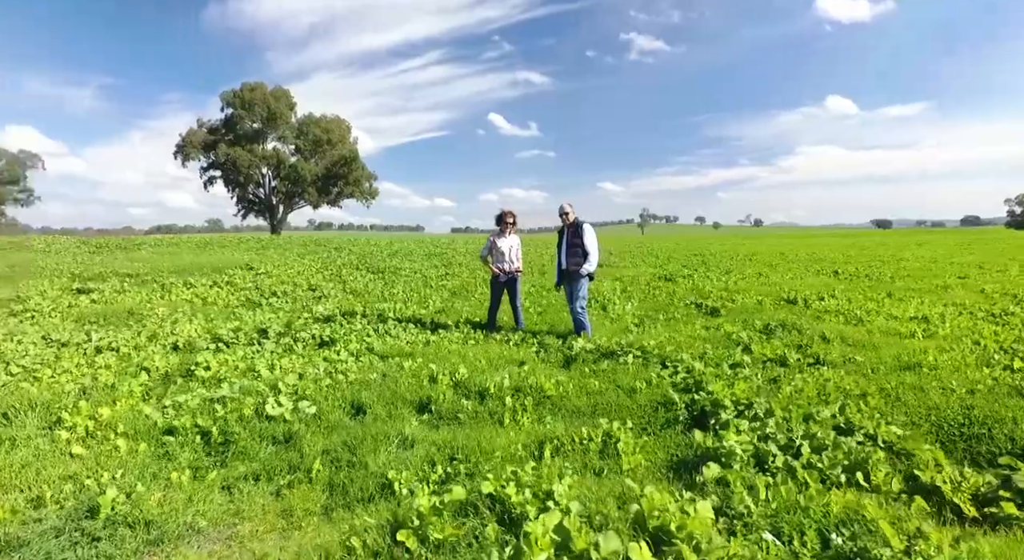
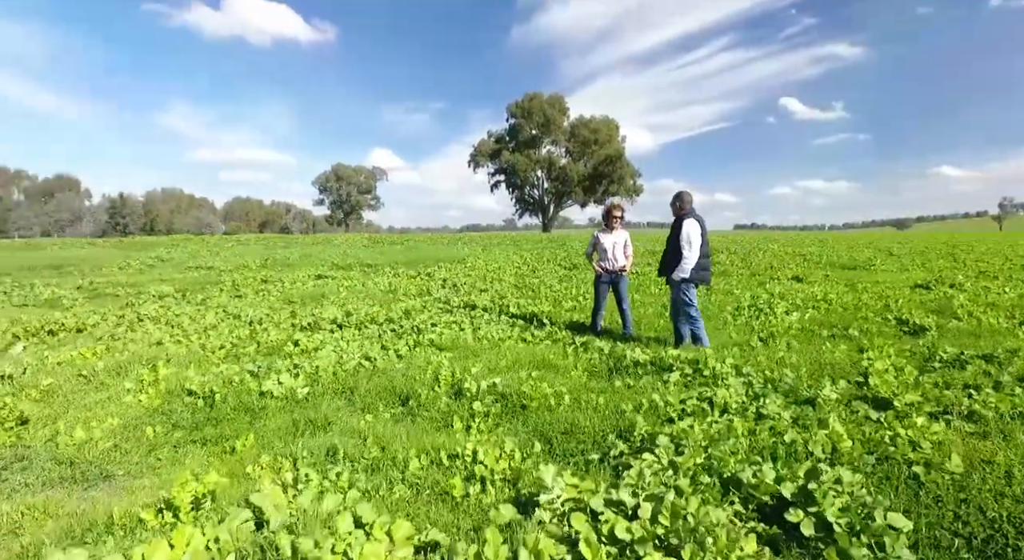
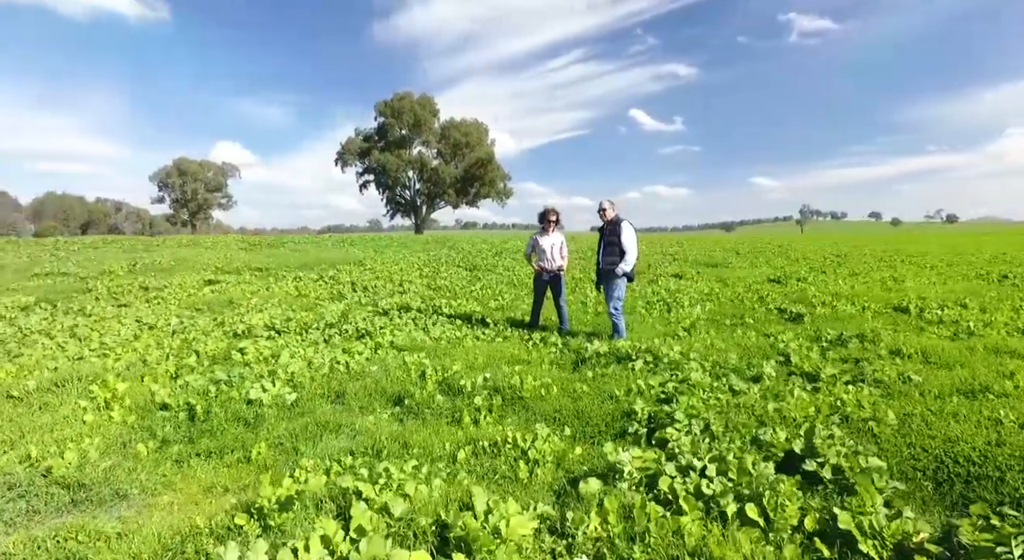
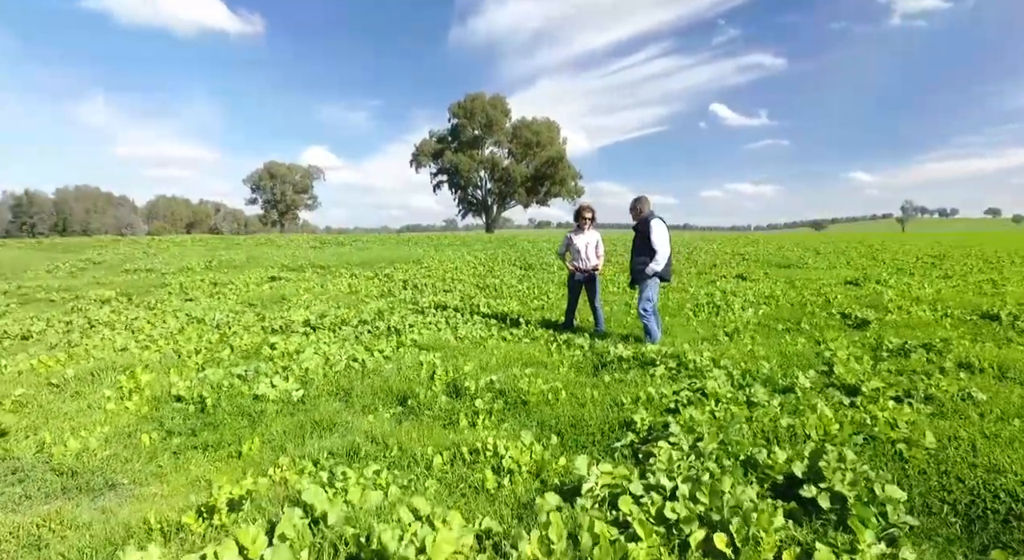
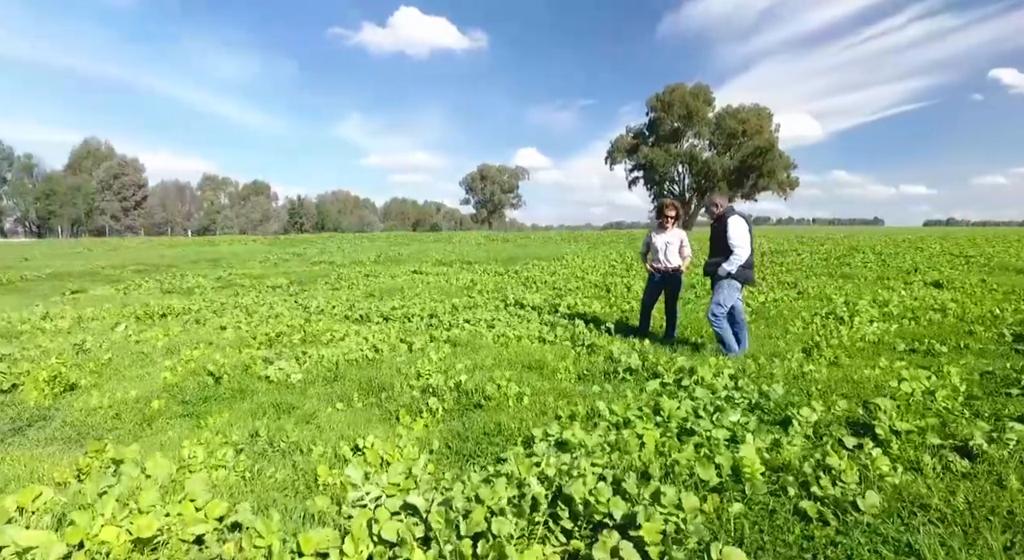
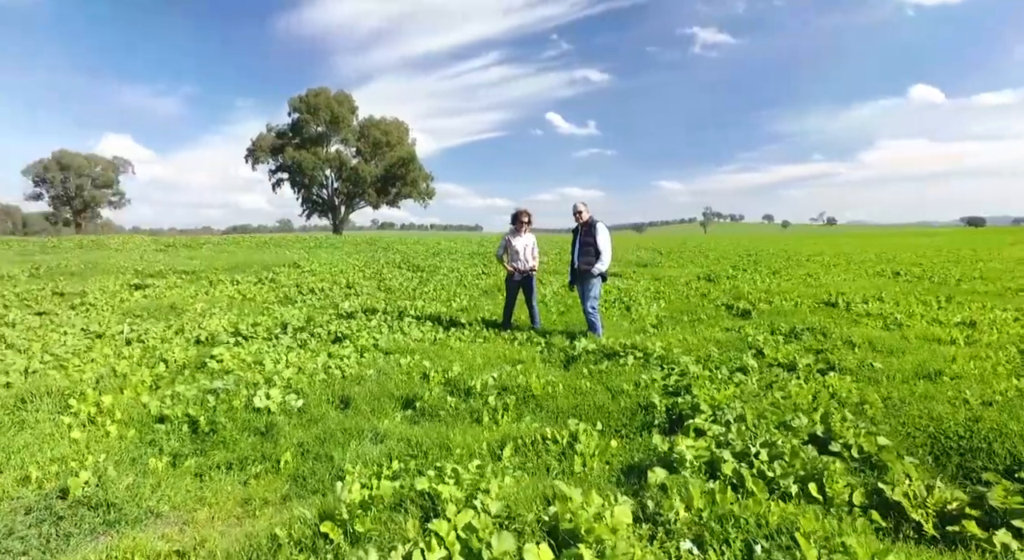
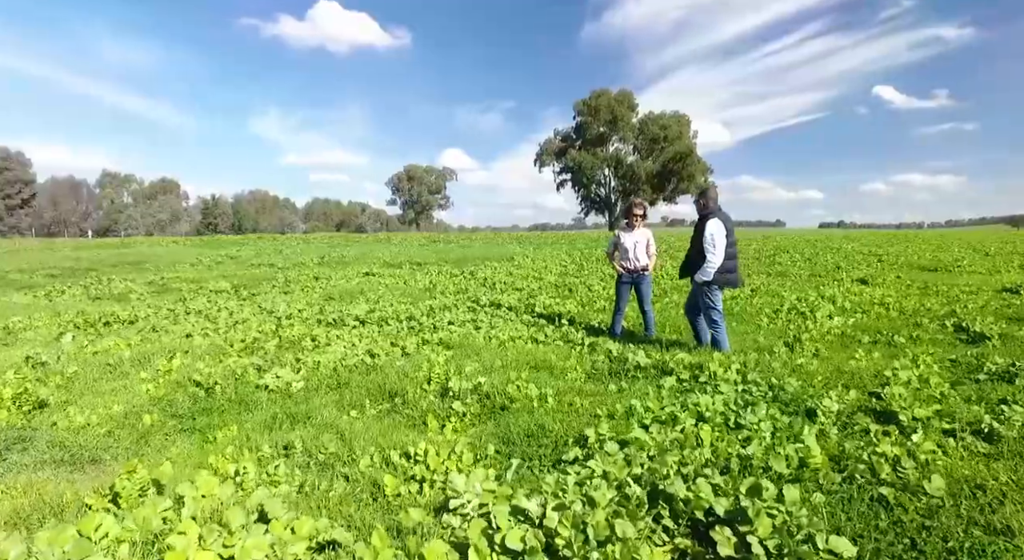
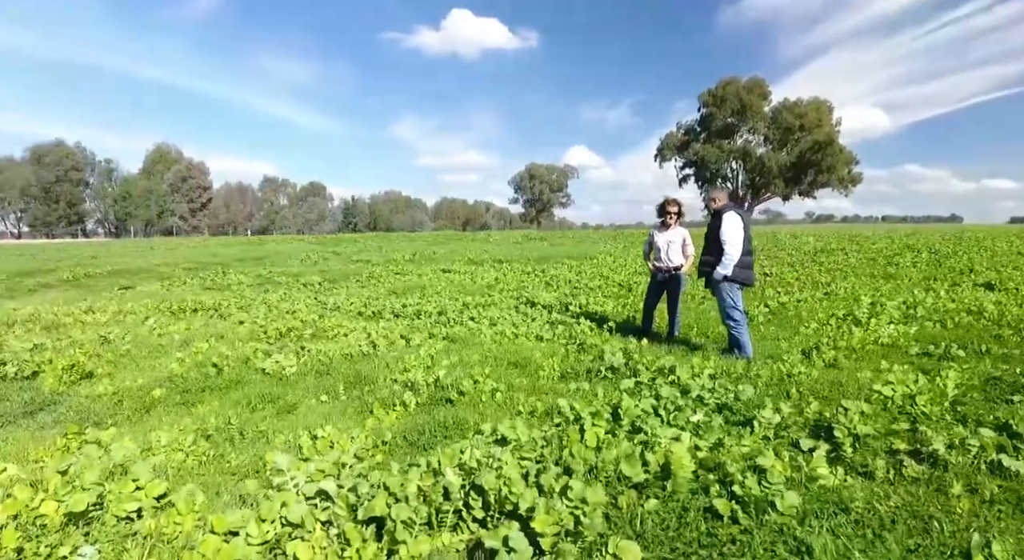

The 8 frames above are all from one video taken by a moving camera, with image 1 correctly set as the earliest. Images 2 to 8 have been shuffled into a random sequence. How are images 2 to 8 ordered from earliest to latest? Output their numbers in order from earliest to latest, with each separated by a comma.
6, 3, 4, 2, 7, 5, 8
